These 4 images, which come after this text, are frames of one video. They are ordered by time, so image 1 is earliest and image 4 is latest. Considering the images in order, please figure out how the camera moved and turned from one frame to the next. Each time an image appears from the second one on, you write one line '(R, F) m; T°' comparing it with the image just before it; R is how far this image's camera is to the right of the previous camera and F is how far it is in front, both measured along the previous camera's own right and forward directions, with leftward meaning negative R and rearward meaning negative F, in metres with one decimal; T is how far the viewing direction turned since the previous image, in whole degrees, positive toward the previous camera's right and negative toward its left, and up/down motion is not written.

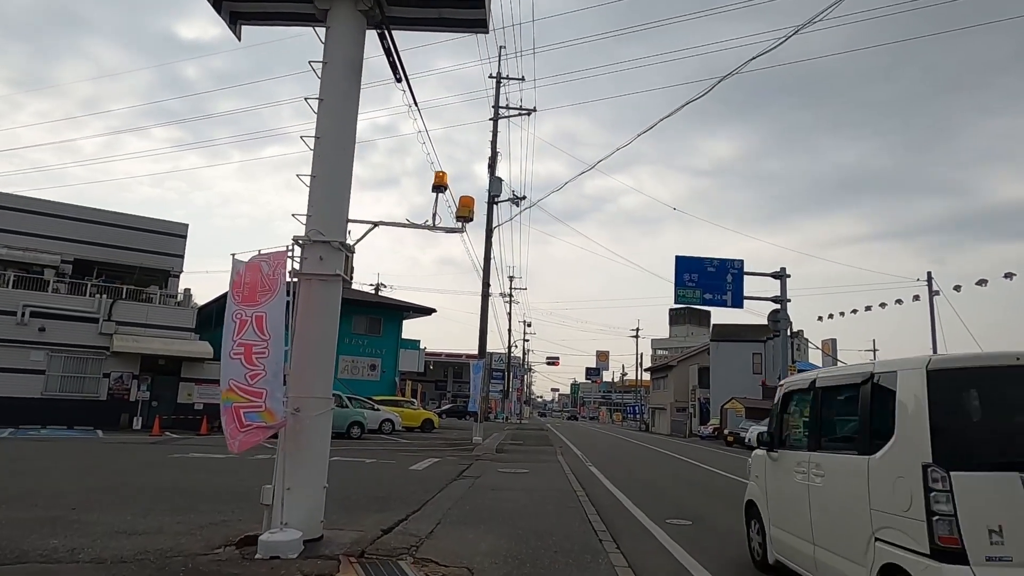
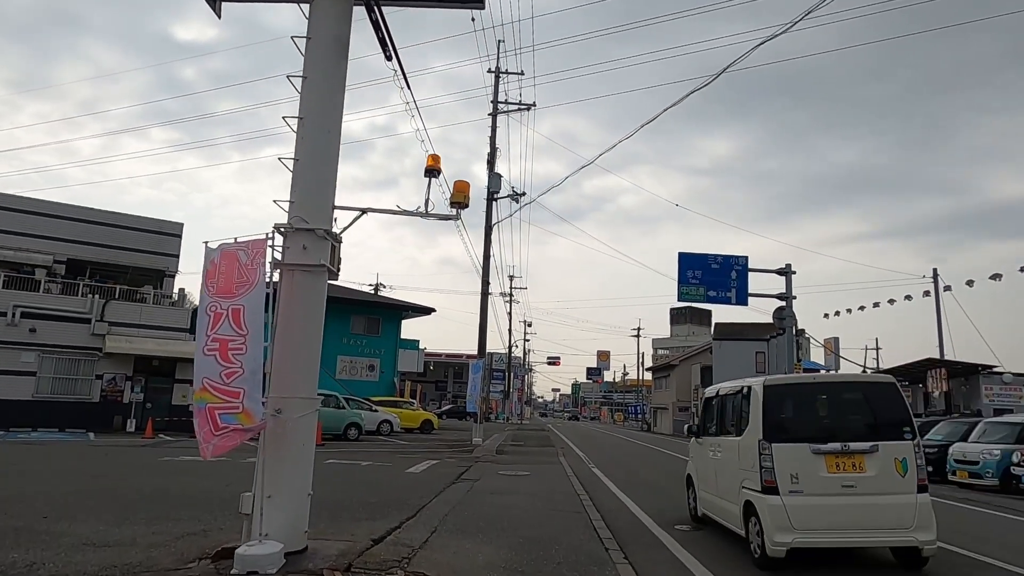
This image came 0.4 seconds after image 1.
(0.0, +0.4) m; 0°
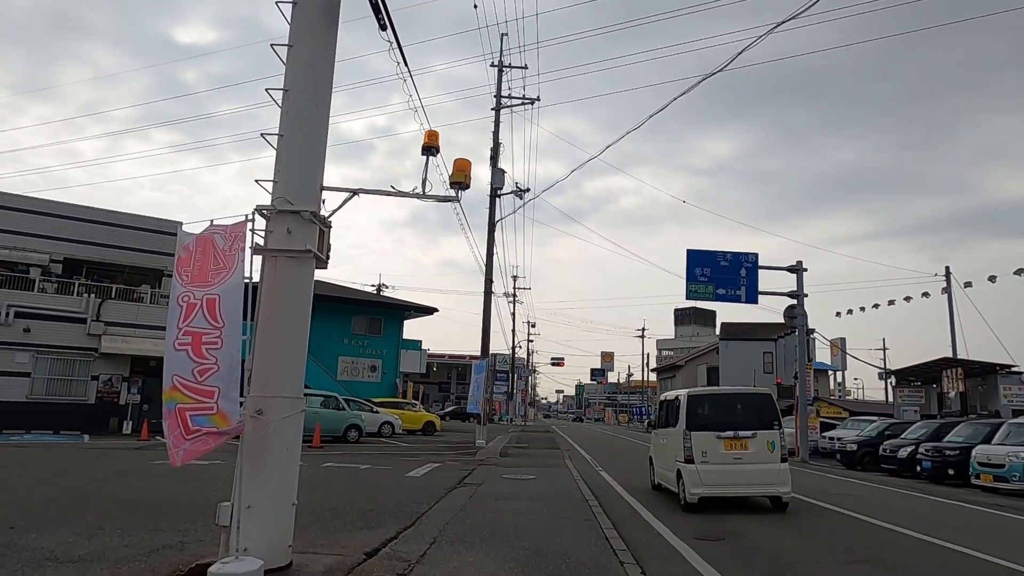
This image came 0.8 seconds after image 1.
(0.0, +0.5) m; 0°
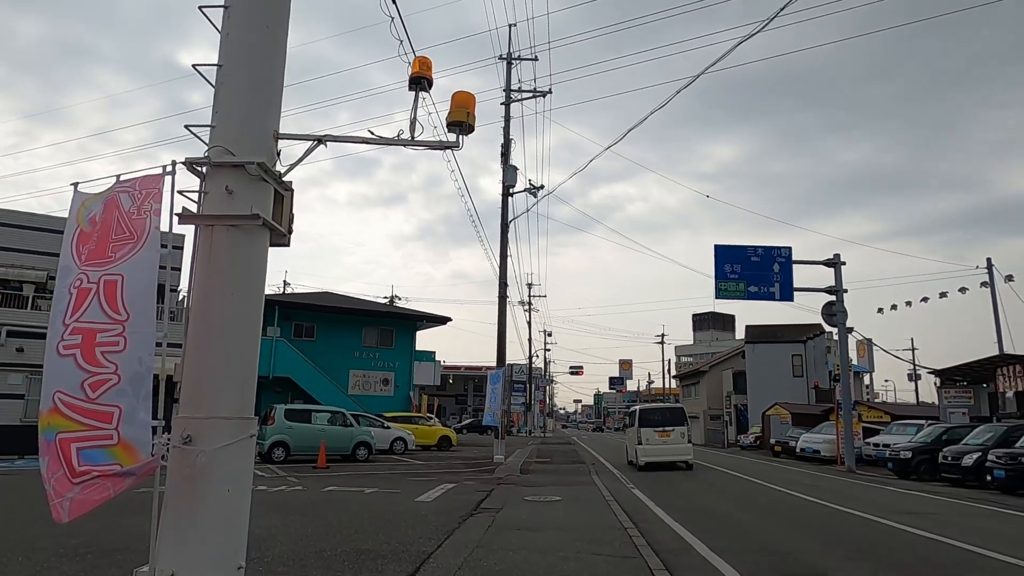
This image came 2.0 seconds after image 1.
(-0.1, +1.4) m; -1°
